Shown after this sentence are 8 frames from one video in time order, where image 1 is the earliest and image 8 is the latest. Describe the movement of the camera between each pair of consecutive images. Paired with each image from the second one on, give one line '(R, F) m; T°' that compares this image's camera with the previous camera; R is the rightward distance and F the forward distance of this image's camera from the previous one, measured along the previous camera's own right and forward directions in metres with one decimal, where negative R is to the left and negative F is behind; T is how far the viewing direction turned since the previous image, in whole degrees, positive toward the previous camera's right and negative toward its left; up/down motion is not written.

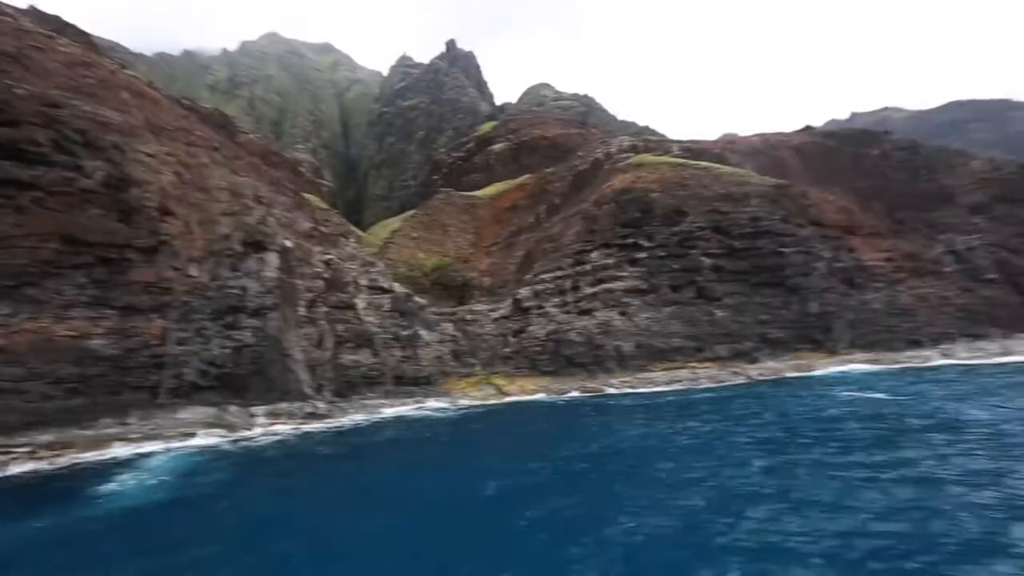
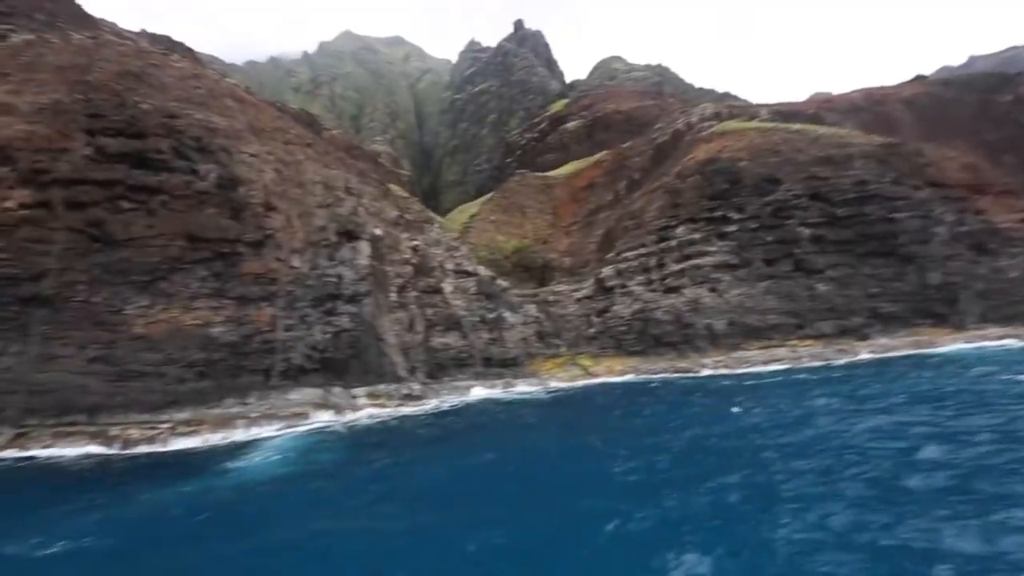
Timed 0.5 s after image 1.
(-0.6, +0.1) m; -8°
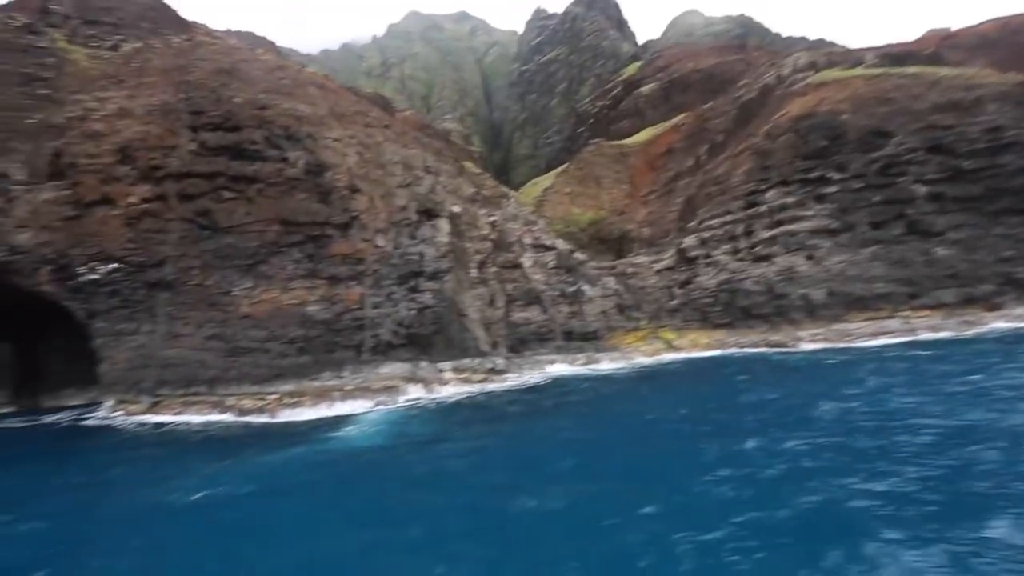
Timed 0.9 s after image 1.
(-0.4, +0.2) m; -8°
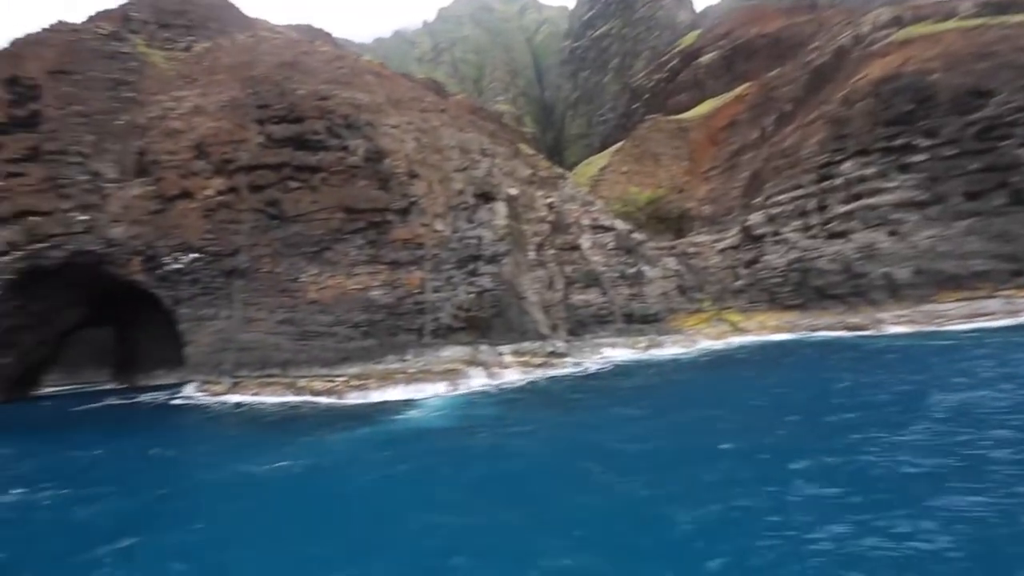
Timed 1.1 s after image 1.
(-0.4, +0.2) m; -6°
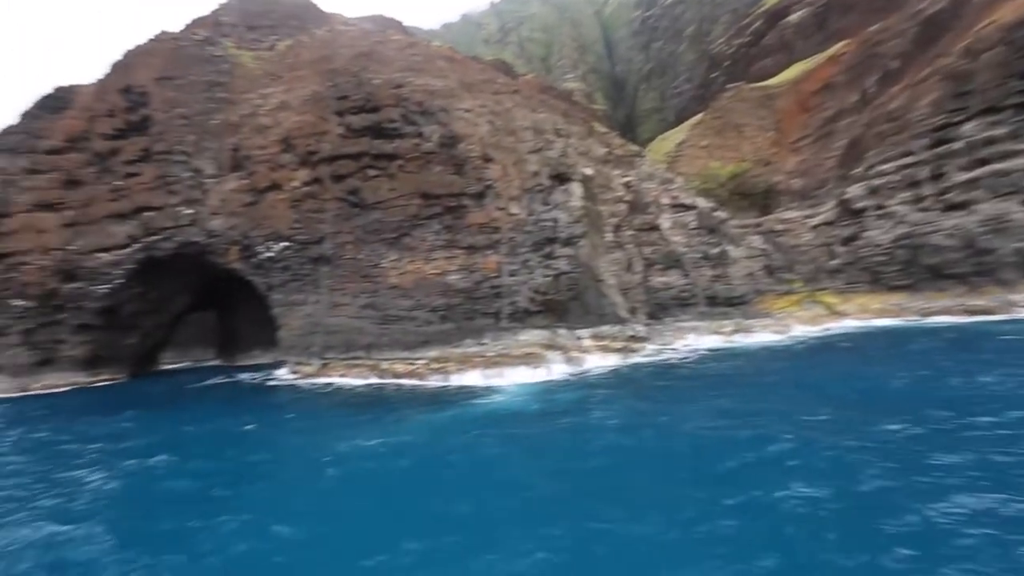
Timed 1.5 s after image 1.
(-0.4, +0.3) m; -8°
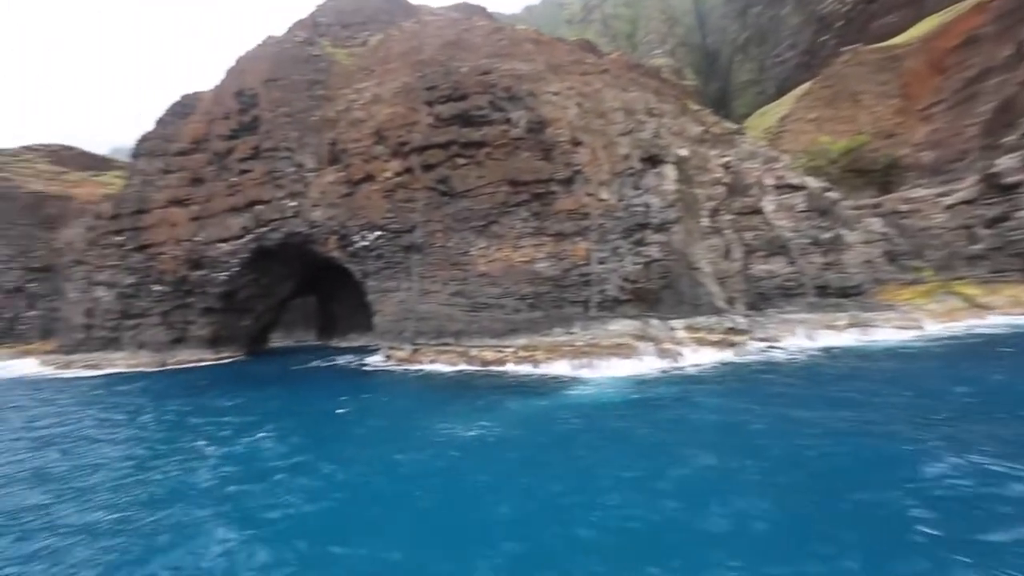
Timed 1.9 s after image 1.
(-0.4, +0.4) m; -9°
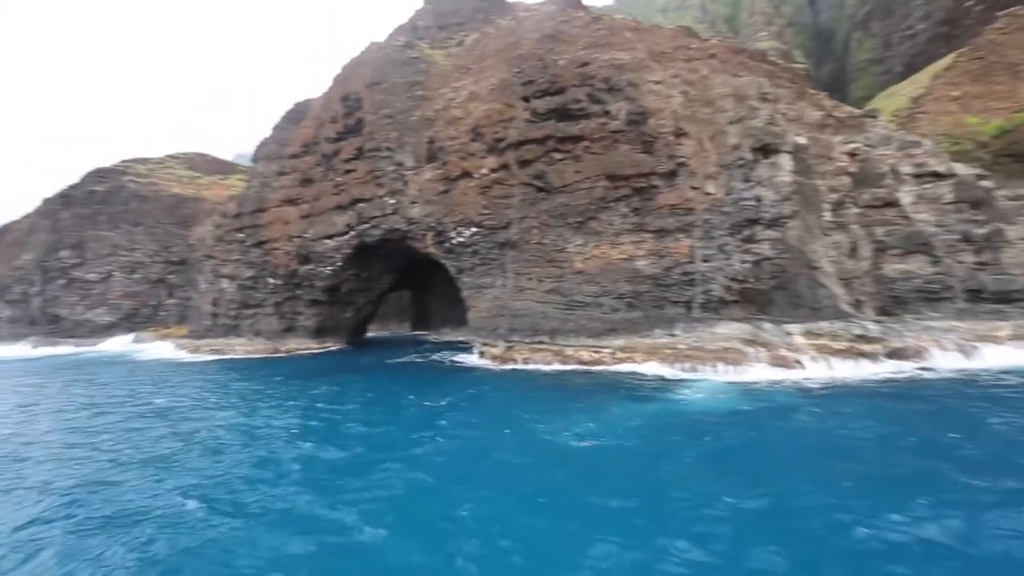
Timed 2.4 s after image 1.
(-0.7, +0.5) m; -9°
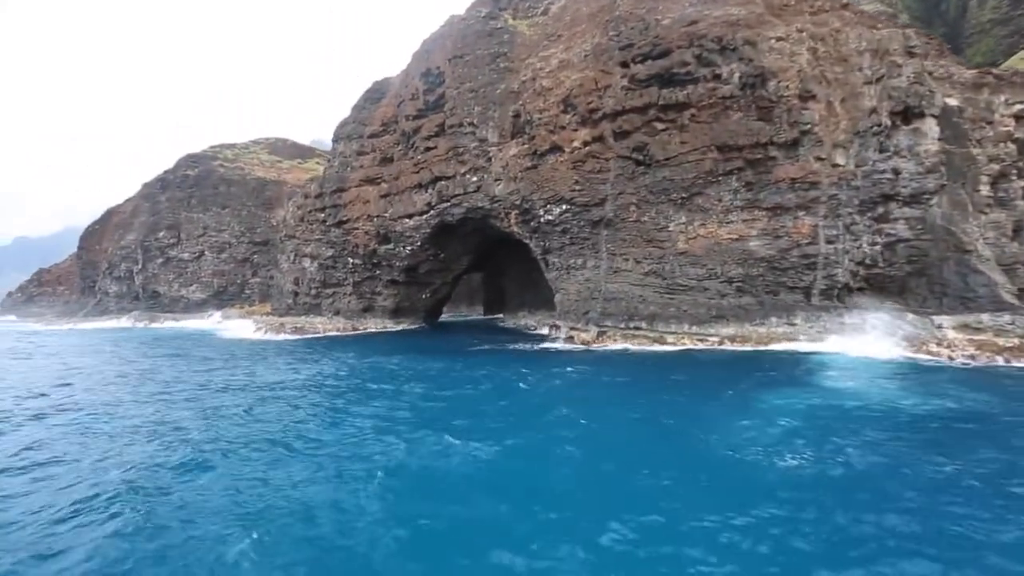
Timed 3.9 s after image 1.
(-1.7, +1.5) m; -7°
